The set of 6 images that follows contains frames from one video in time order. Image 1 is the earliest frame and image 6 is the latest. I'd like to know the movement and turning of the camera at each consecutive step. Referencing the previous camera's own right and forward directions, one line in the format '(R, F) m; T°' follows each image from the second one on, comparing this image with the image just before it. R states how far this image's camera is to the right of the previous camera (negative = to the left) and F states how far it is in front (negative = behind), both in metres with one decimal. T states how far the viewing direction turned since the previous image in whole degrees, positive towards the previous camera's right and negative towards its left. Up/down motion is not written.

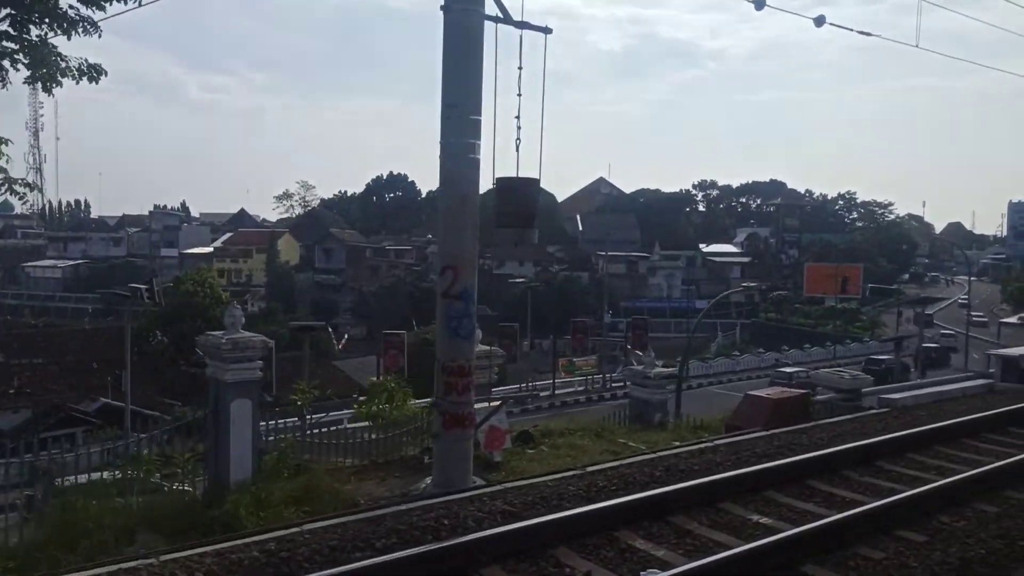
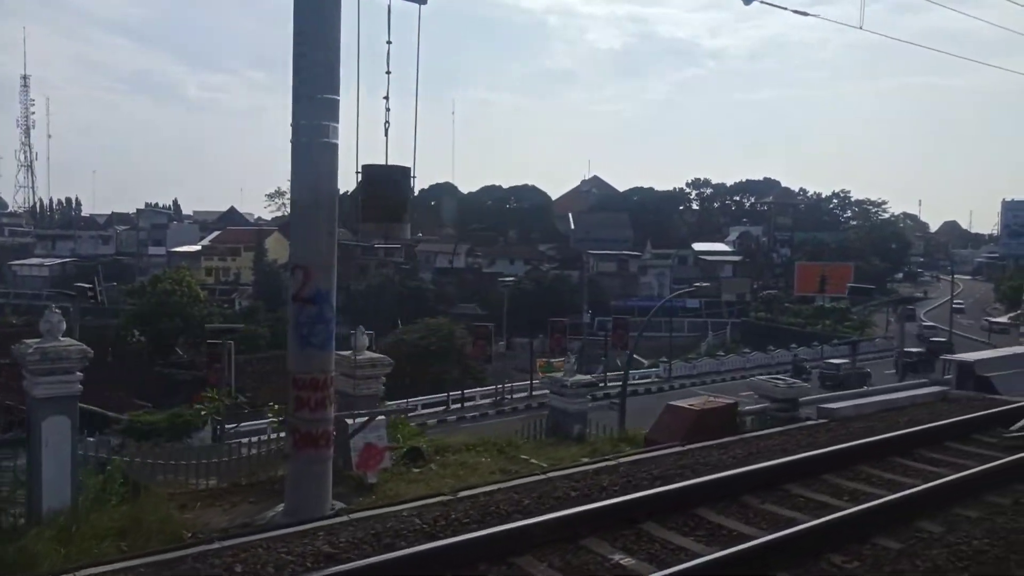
(+0.5, +0.4) m; 0°
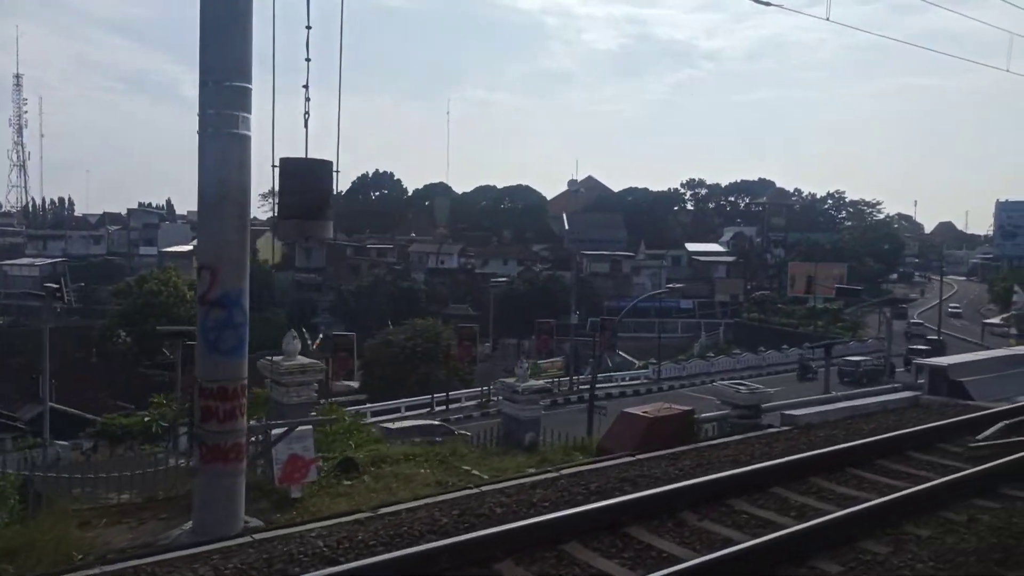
(+0.3, +0.2) m; 0°
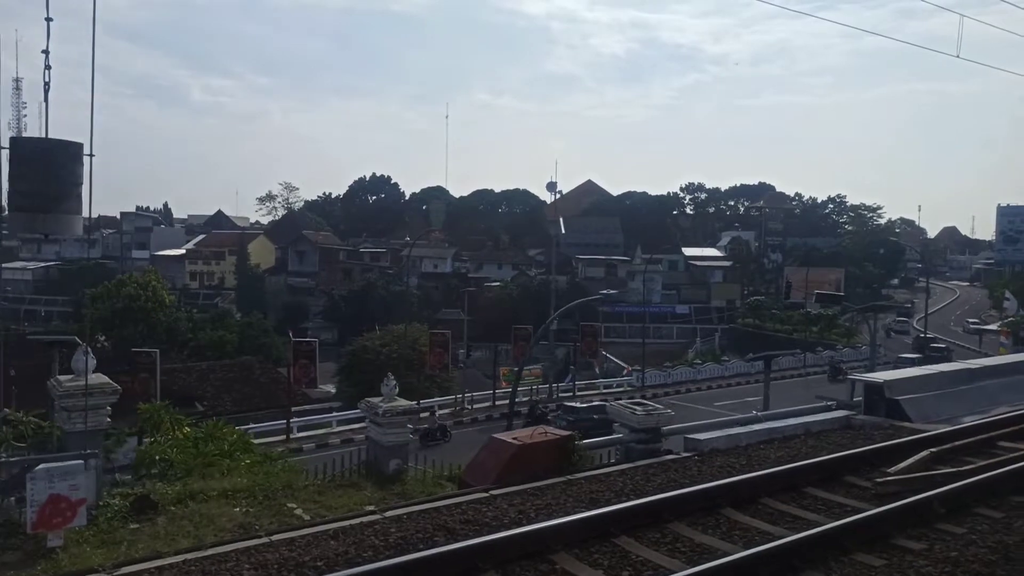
(+0.7, +0.5) m; 0°
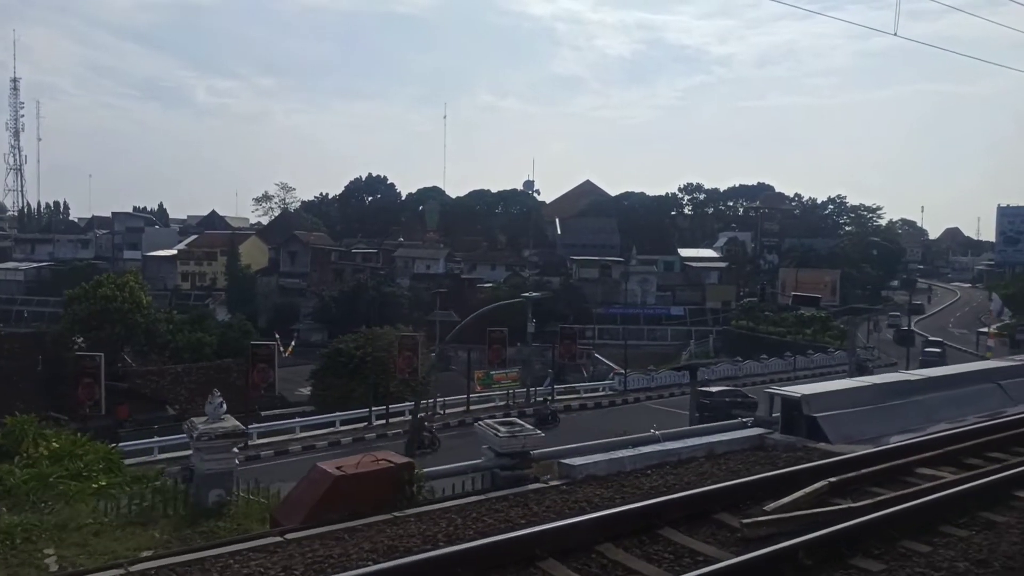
(+0.7, +0.5) m; 0°
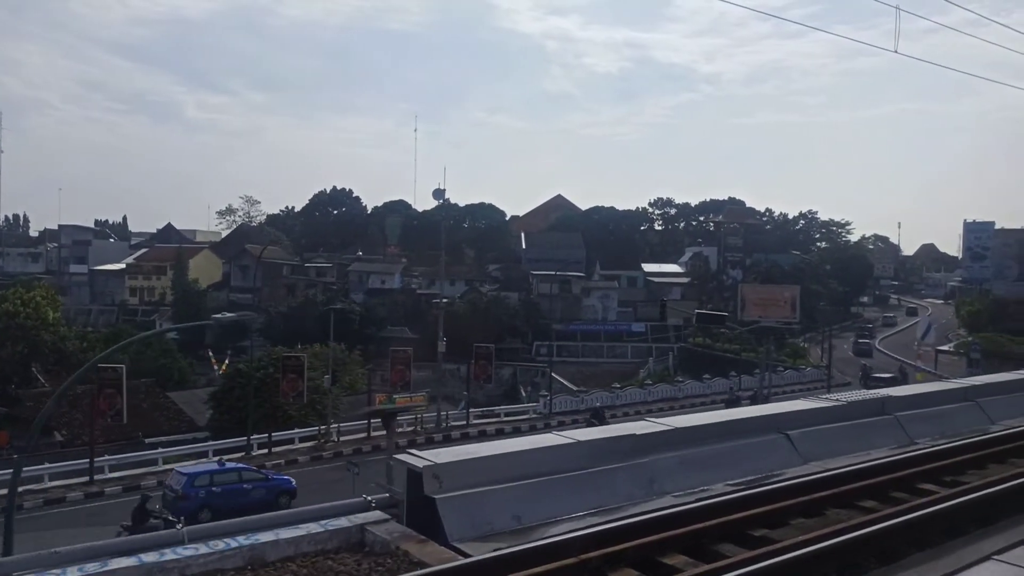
(+1.8, +1.3) m; +1°
